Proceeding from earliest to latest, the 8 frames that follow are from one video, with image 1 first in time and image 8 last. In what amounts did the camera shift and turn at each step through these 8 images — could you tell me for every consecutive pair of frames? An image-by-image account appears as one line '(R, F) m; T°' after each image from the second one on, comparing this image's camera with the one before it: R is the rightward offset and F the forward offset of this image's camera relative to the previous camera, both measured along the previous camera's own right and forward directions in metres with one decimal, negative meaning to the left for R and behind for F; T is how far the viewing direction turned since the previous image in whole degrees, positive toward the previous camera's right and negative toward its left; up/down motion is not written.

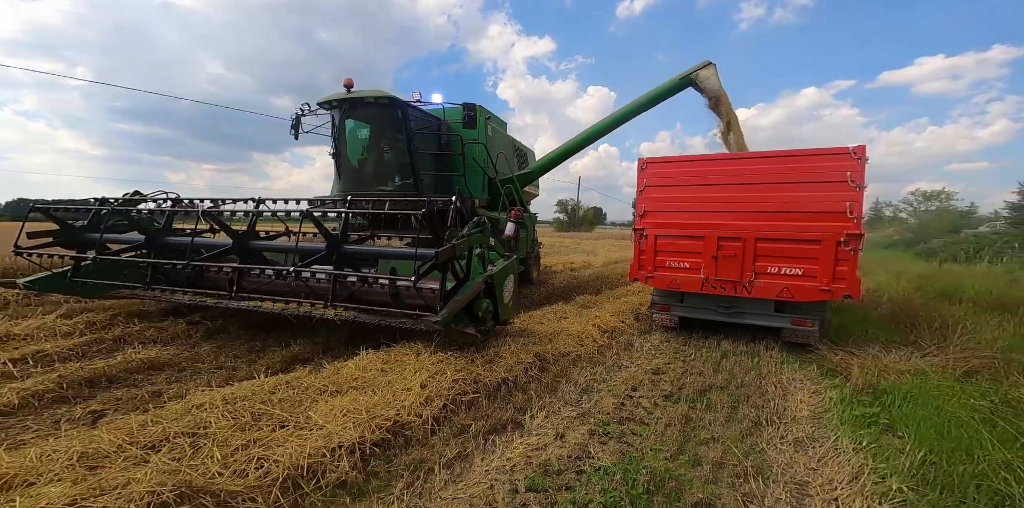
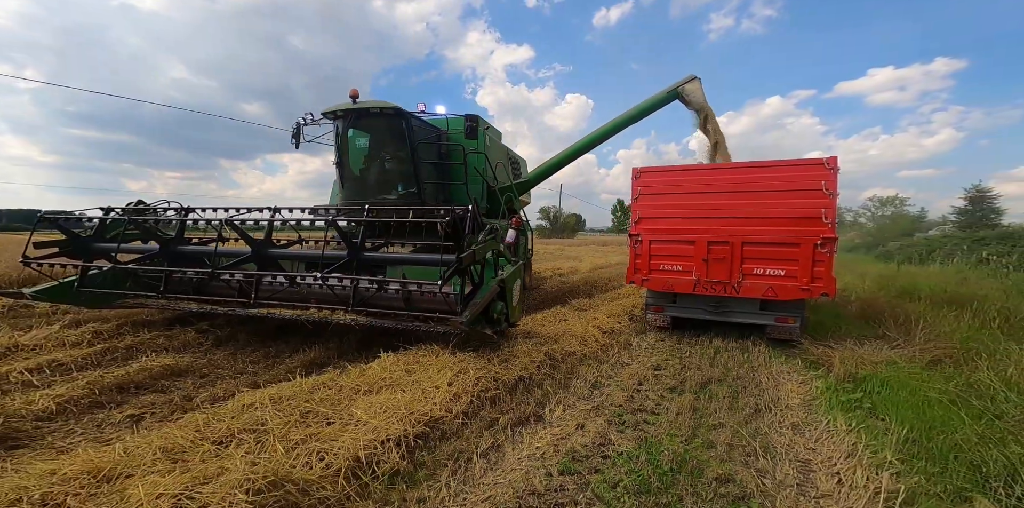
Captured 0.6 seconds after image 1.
(-0.4, -0.2) m; +3°
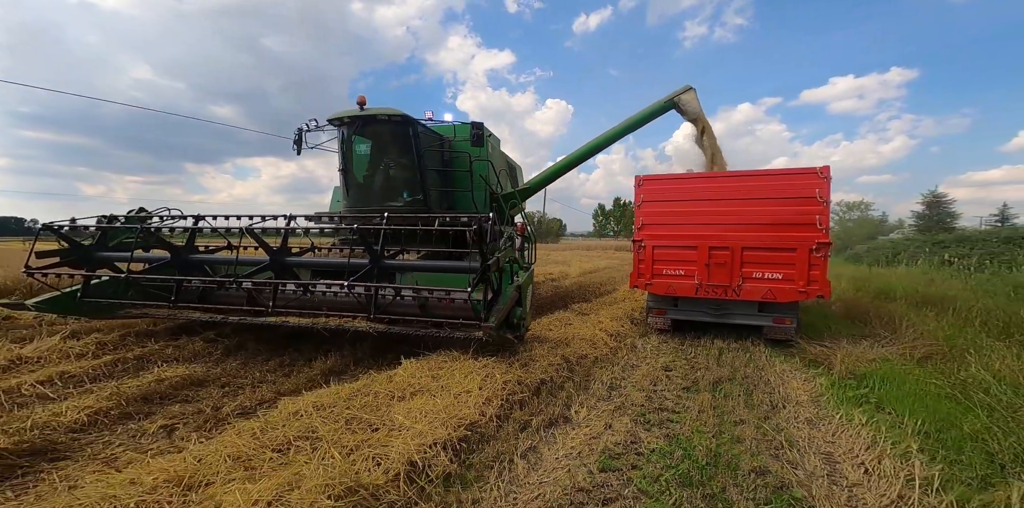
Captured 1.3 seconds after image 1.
(-0.4, -0.1) m; +3°
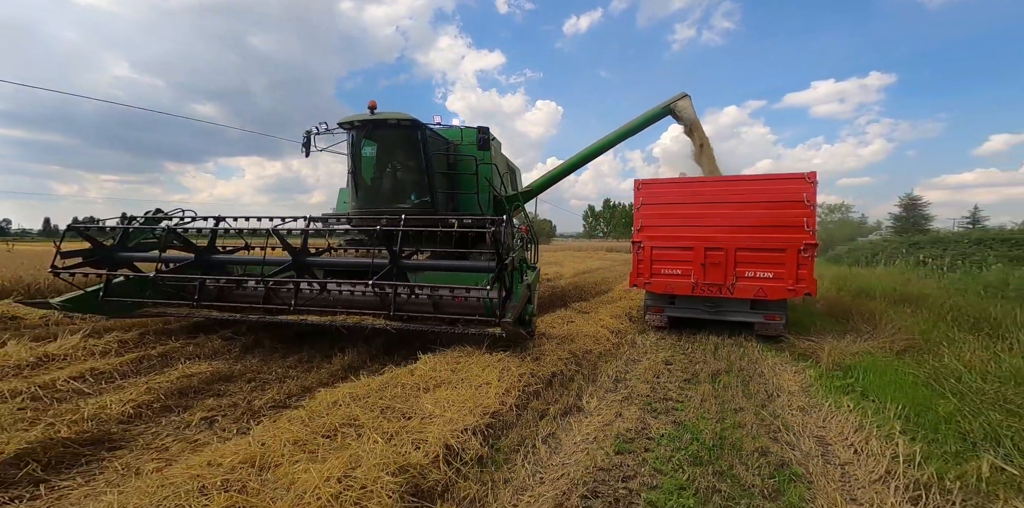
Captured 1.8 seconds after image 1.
(-0.3, -0.2) m; +2°
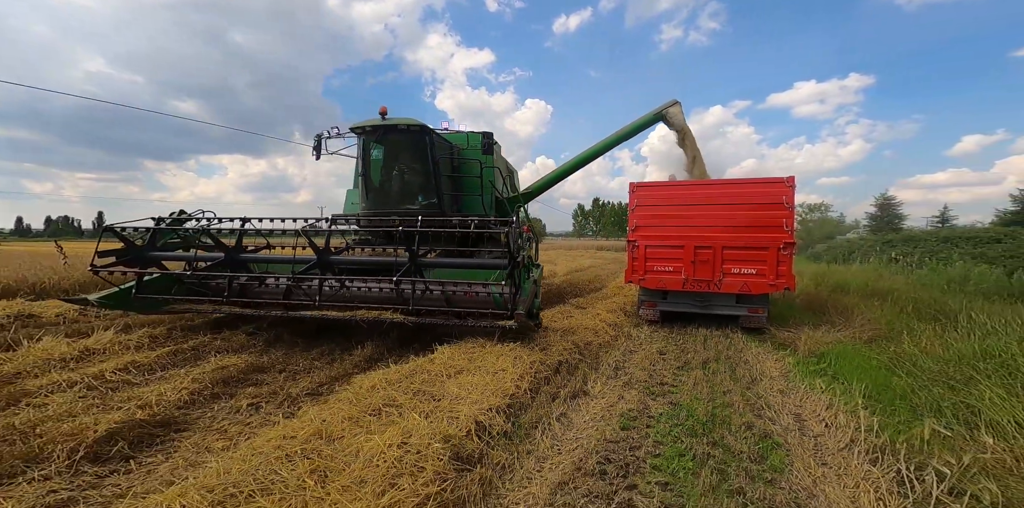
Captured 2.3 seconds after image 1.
(-0.3, -0.4) m; +2°
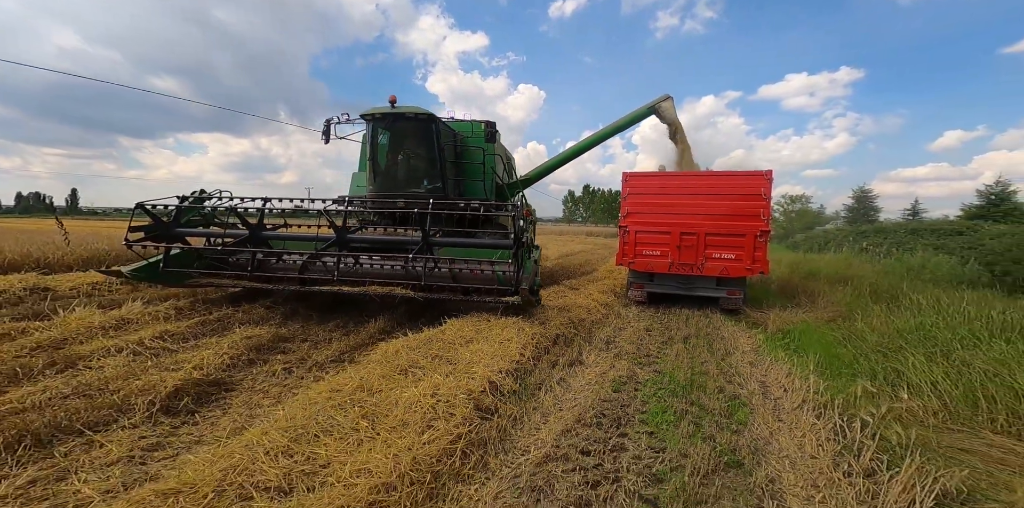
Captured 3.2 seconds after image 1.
(-0.2, -0.5) m; +2°
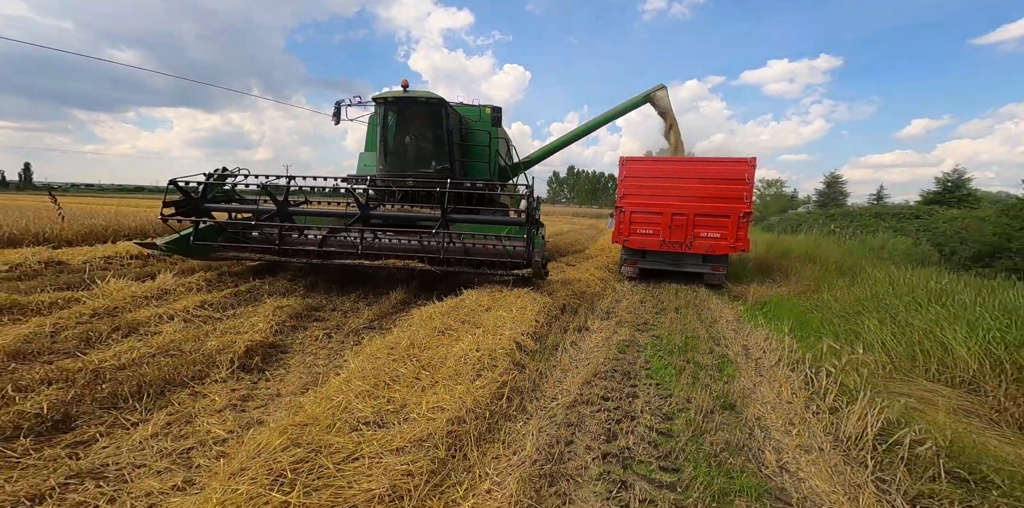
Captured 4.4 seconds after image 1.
(-0.4, -0.5) m; +3°
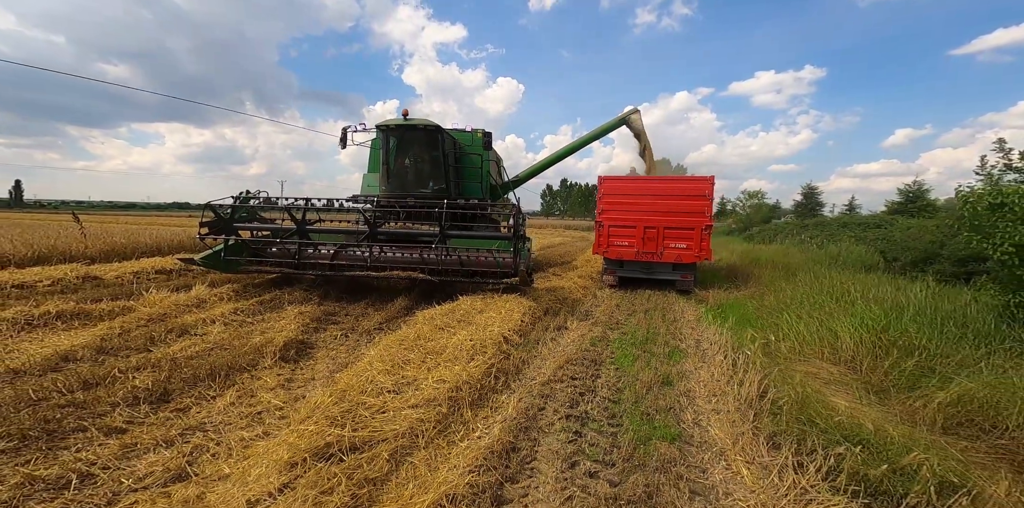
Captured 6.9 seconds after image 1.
(+0.1, -0.9) m; +1°
